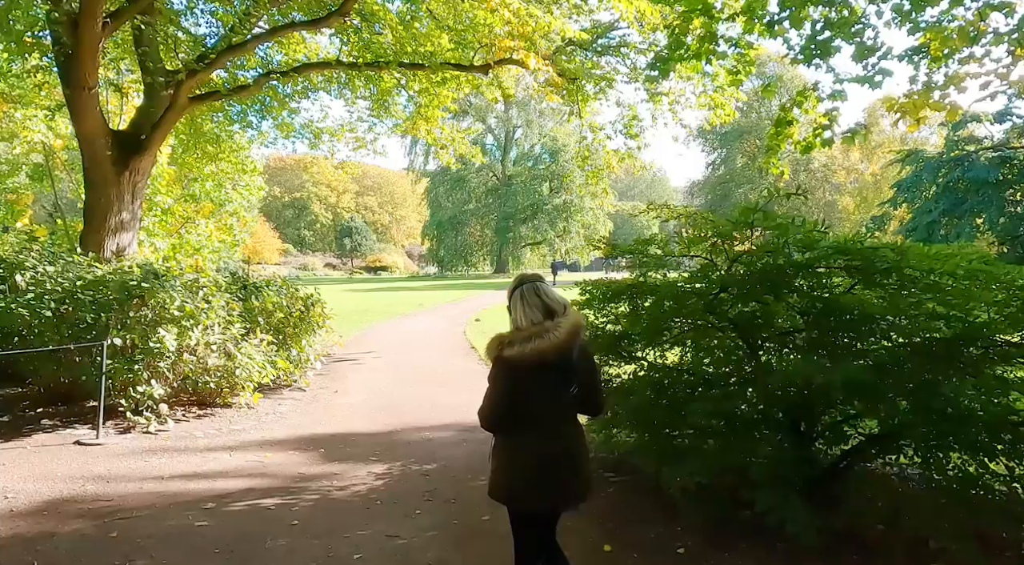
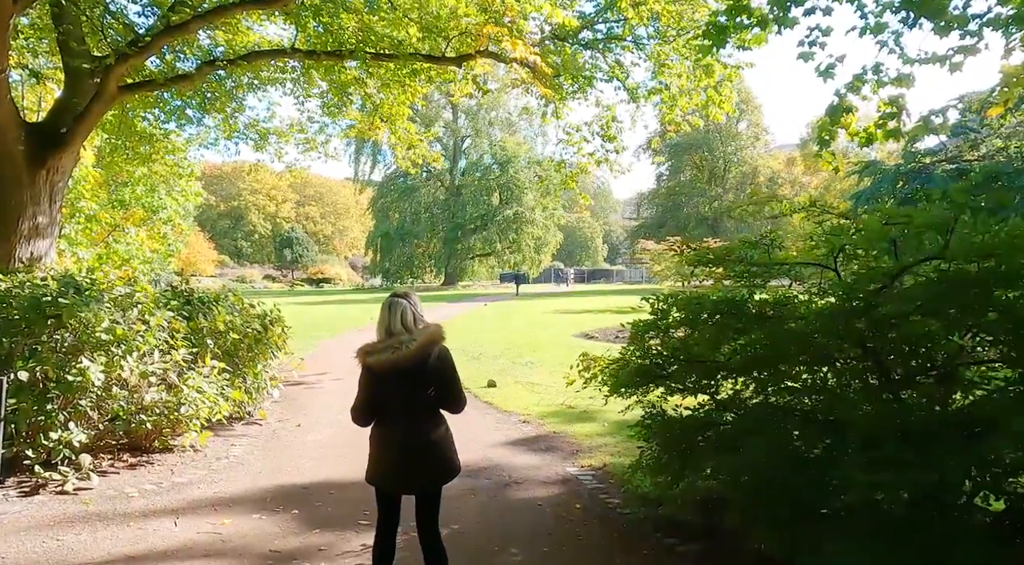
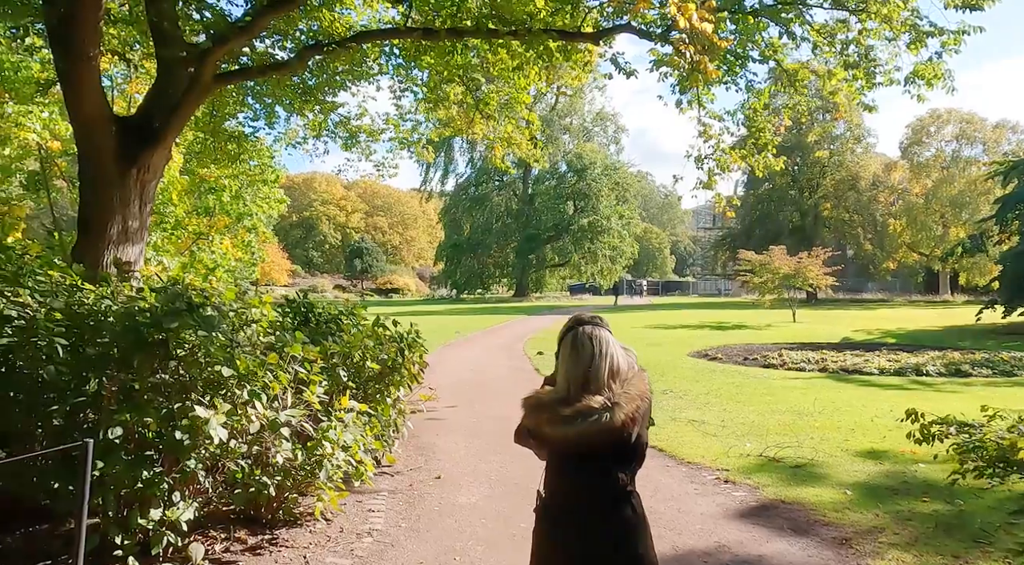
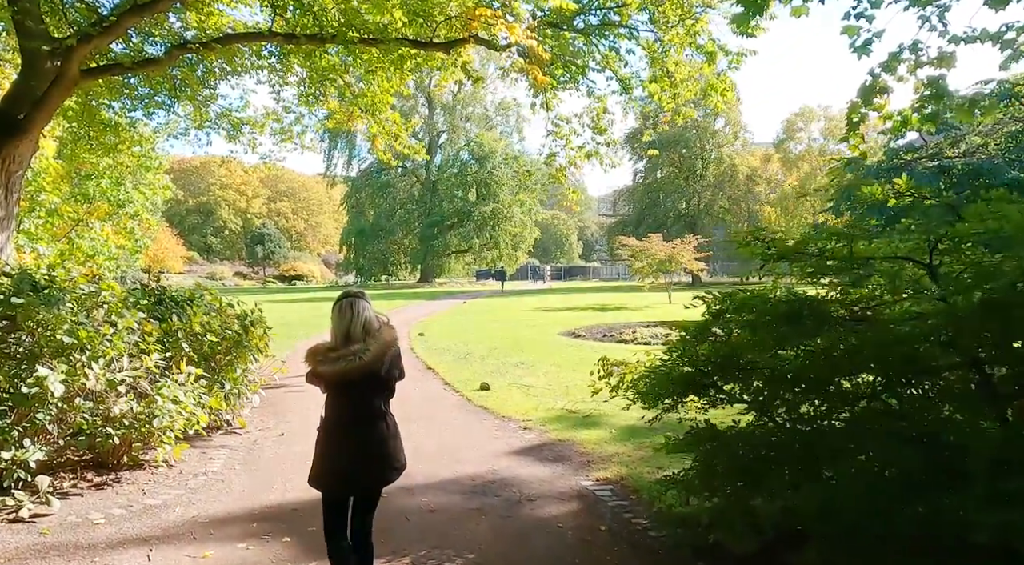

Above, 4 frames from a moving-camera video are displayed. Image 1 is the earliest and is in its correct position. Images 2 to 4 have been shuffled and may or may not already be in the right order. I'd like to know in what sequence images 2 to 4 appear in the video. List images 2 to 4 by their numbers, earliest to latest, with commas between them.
2, 4, 3
